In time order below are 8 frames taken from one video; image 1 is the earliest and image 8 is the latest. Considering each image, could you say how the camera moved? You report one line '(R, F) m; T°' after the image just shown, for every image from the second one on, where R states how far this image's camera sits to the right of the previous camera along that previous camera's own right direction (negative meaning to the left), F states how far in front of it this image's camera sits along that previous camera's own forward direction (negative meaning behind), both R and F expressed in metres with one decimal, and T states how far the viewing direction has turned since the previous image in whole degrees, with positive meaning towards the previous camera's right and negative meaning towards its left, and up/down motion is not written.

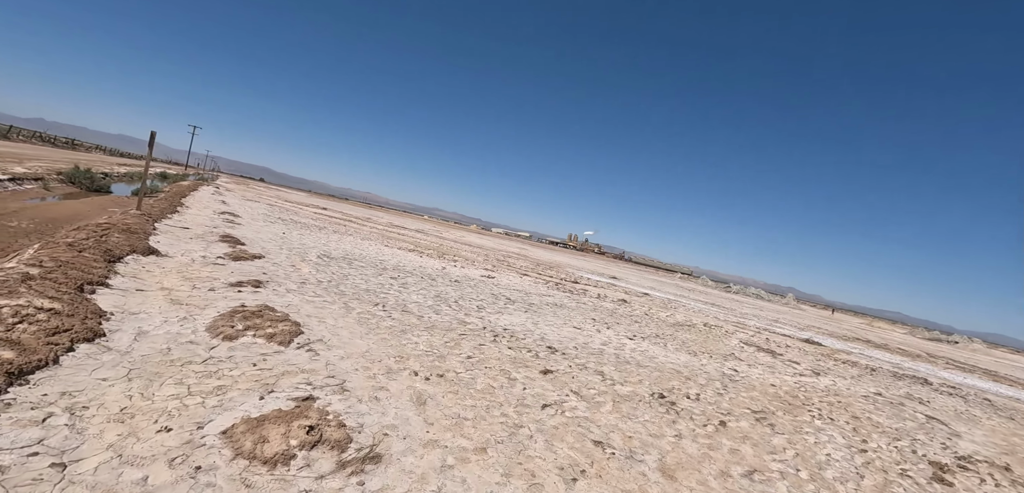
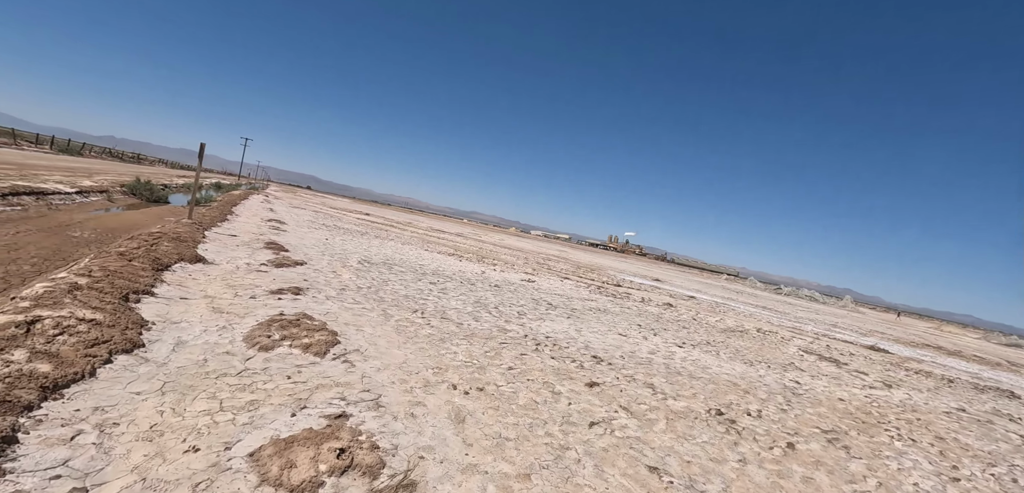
(-0.1, +0.4) m; -5°
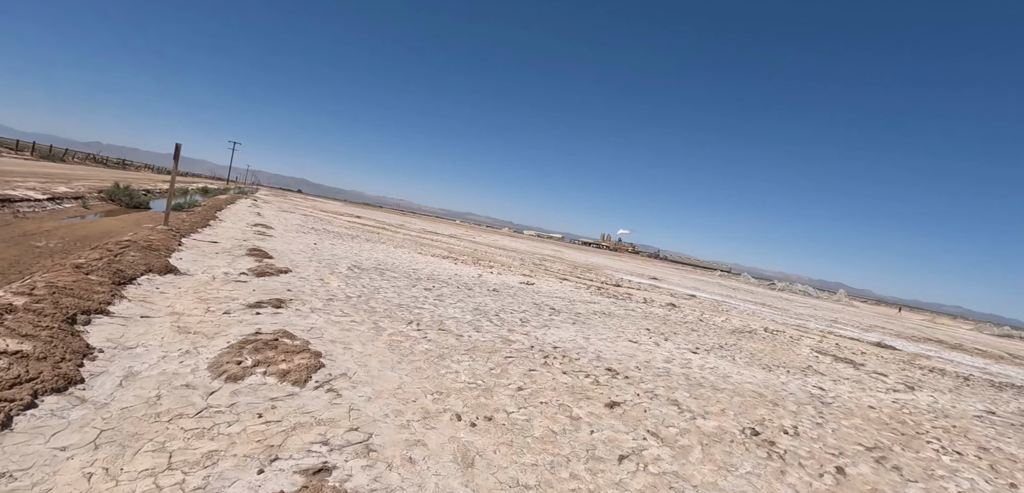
(-0.2, +0.8) m; +1°
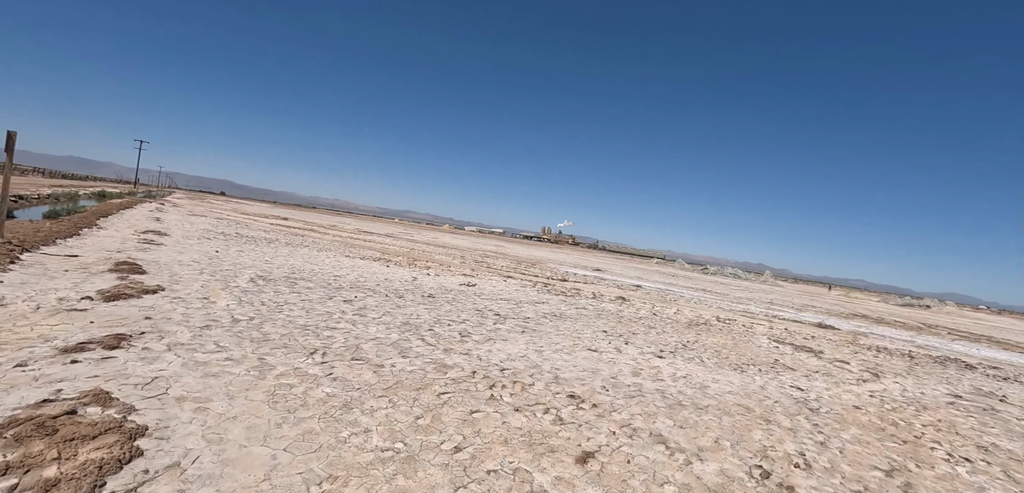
(+0.2, +1.7) m; +7°
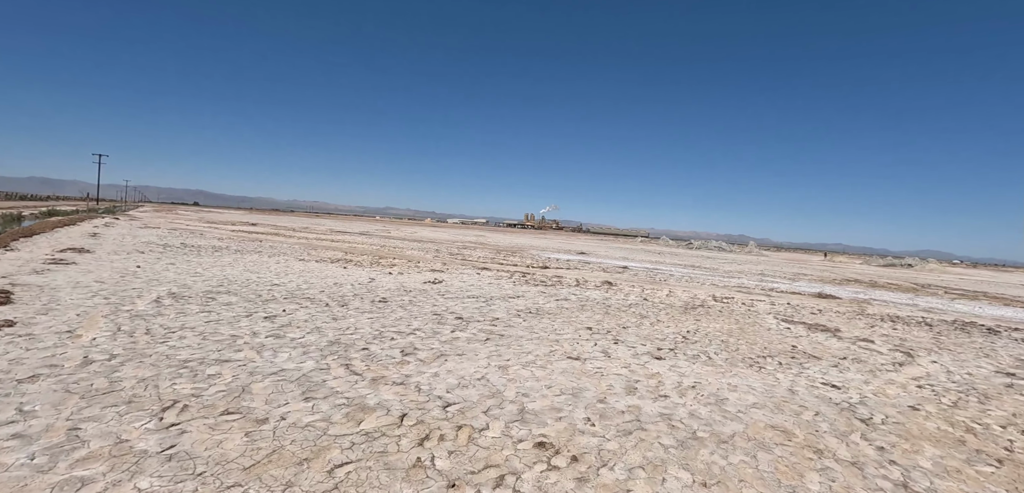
(+0.5, +1.9) m; +2°
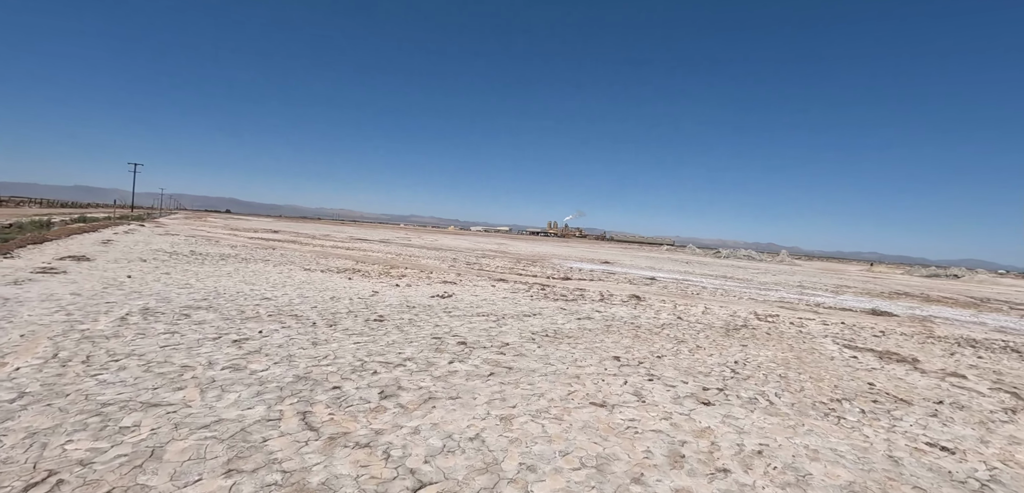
(+0.2, +1.4) m; -3°
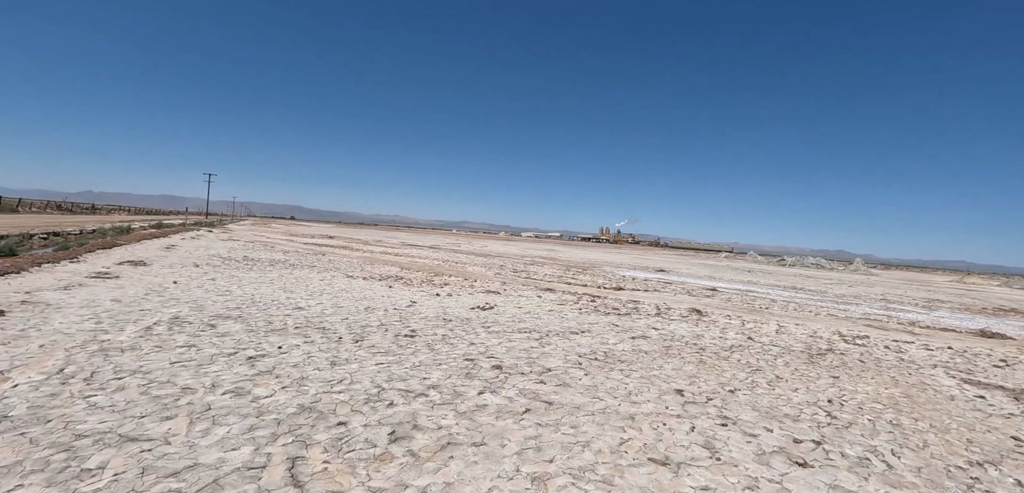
(+0.1, +1.0) m; -6°
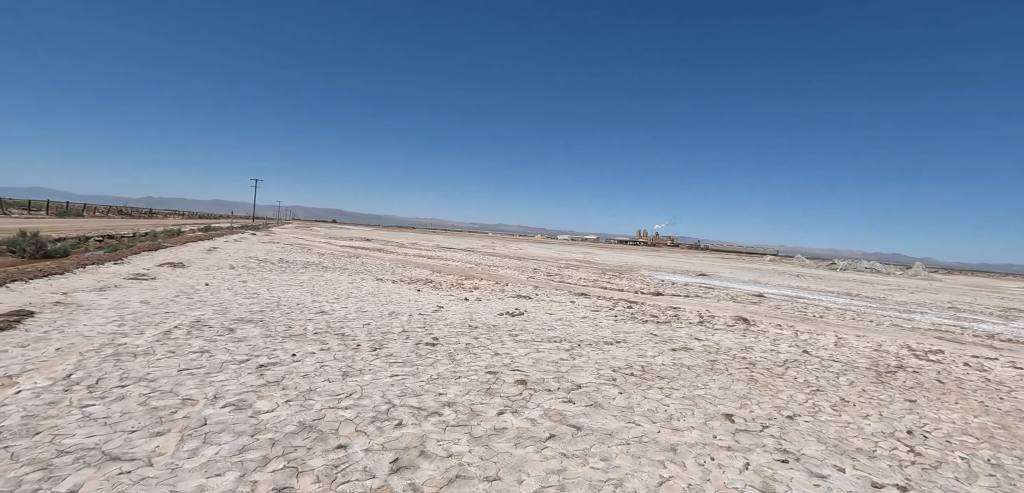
(+0.1, +0.6) m; -4°
